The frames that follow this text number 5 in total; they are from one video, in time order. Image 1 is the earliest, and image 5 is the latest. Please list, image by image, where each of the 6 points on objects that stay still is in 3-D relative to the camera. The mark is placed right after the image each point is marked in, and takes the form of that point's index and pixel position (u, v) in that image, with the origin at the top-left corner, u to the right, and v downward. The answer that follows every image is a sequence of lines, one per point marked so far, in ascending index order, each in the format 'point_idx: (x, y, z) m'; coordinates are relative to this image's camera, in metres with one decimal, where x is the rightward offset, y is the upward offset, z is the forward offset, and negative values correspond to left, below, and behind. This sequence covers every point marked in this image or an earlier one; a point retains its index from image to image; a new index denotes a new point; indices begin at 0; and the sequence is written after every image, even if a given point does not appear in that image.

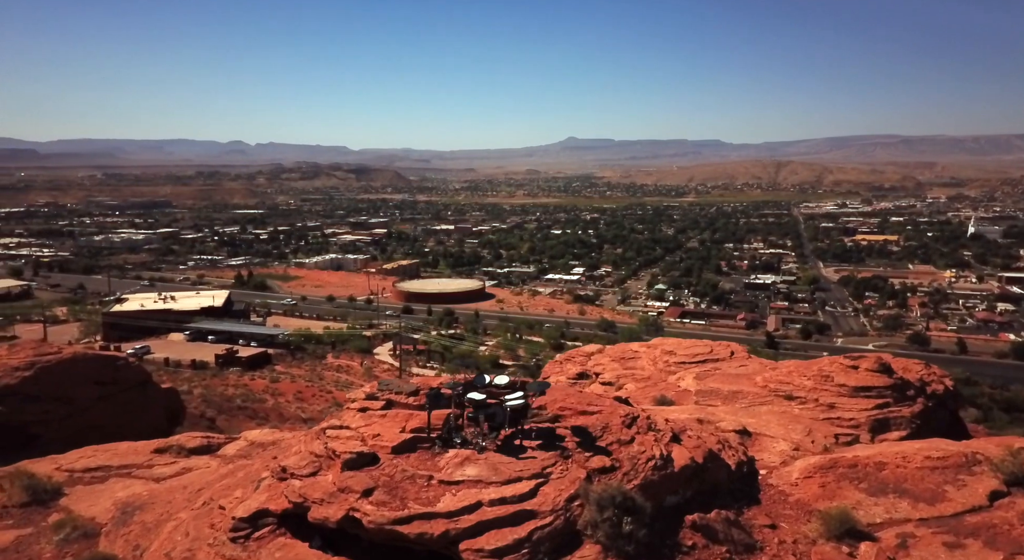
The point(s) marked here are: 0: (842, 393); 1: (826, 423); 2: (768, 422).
0: (+9.2, -3.1, +18.8) m
1: (+8.2, -3.6, +17.7) m
2: (+6.6, -3.6, +17.8) m
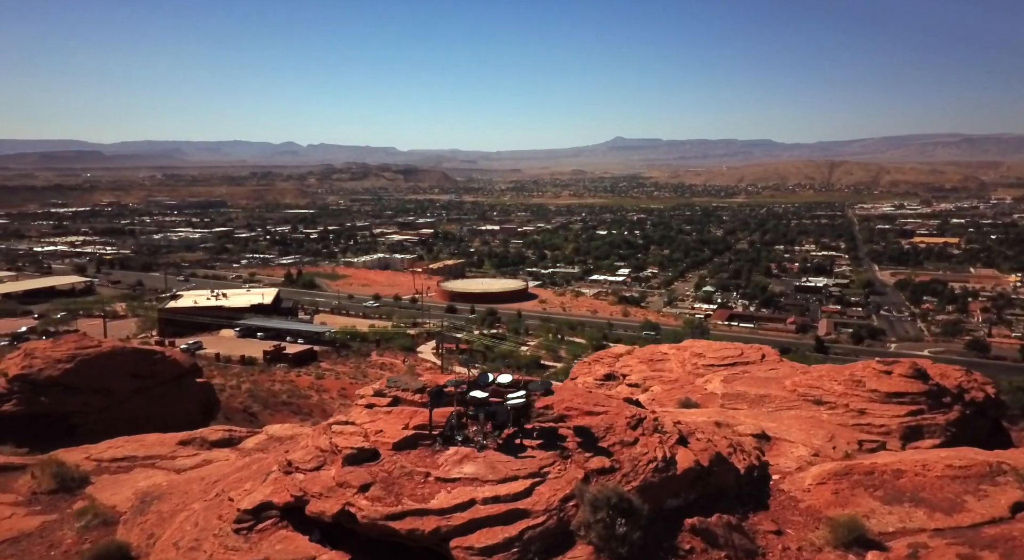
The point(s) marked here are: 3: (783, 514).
0: (+9.6, -3.1, +18.3) m
1: (+8.6, -3.7, +17.3) m
2: (+7.0, -3.7, +17.4) m
3: (+4.3, -3.7, +10.9) m
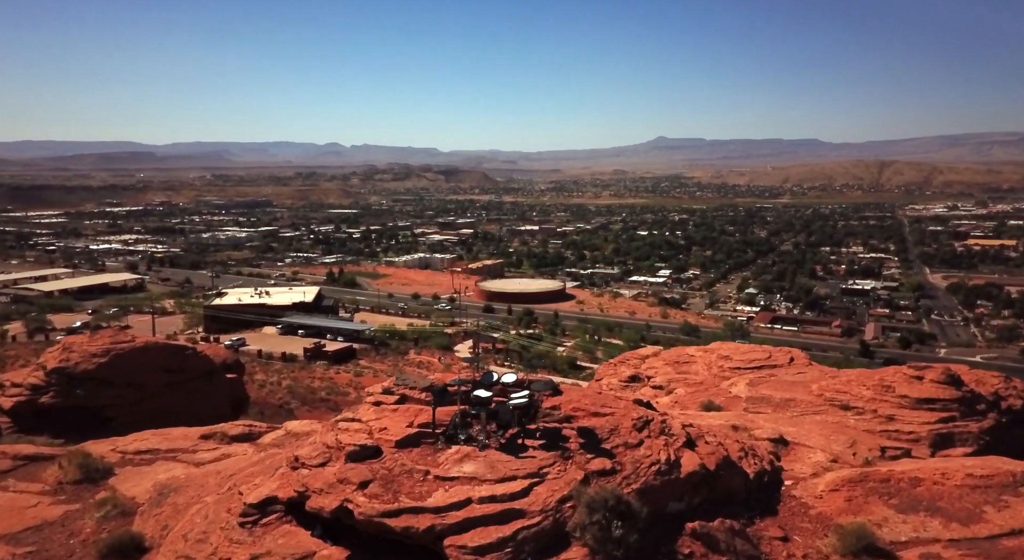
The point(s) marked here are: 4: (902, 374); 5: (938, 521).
0: (+10.0, -3.2, +17.8) m
1: (+8.9, -3.8, +16.9) m
2: (+7.3, -3.7, +17.1) m
3: (+4.3, -3.7, +10.7) m
4: (+10.7, -2.6, +19.0) m
5: (+6.7, -3.8, +10.9) m
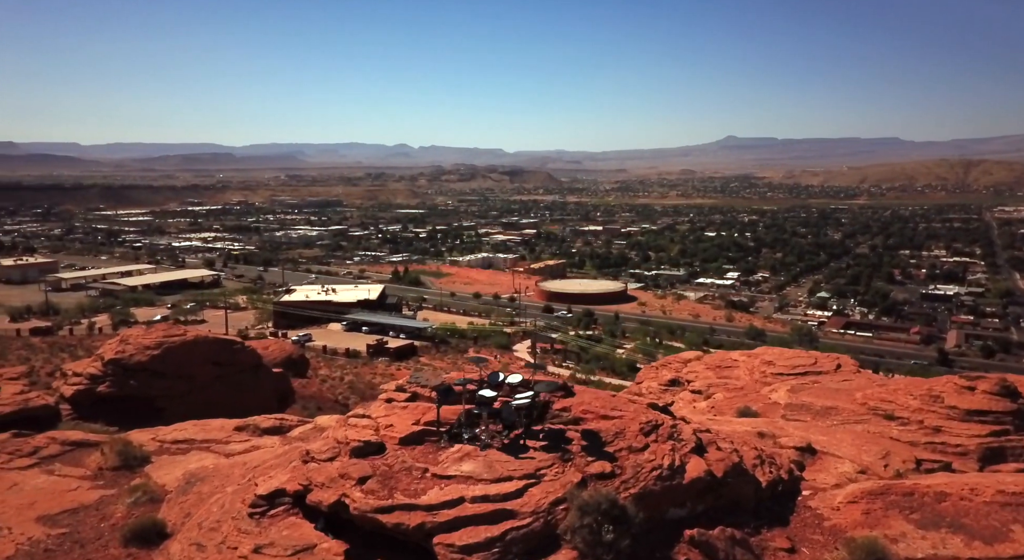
0: (+10.6, -3.3, +17.1) m
1: (+9.4, -3.9, +16.2) m
2: (+7.8, -3.8, +16.6) m
3: (+4.4, -3.8, +10.4) m
4: (+11.3, -2.7, +18.2) m
5: (+6.7, -3.9, +10.4) m
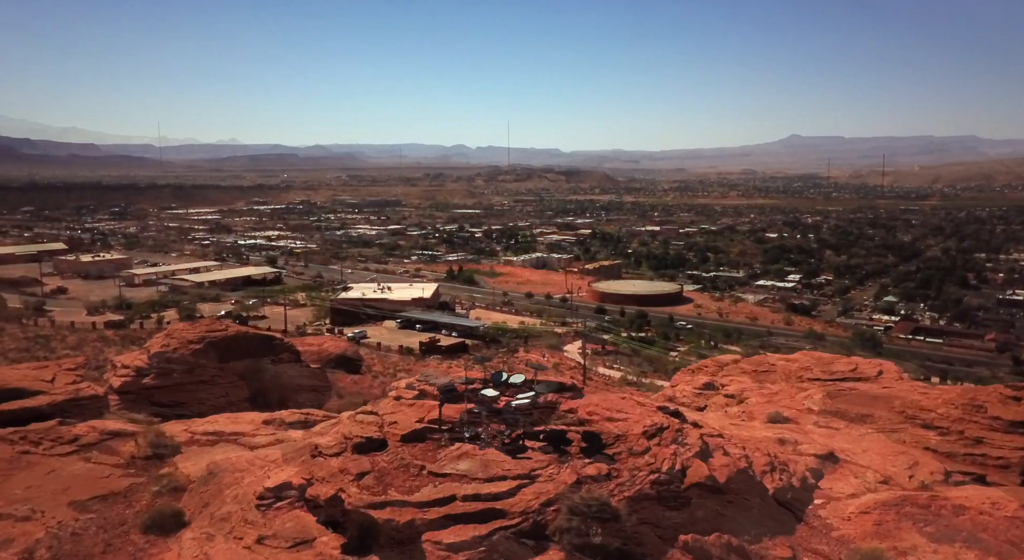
0: (+10.9, -3.5, +16.5) m
1: (+9.7, -4.0, +15.7) m
2: (+8.2, -3.9, +16.1) m
3: (+4.3, -3.8, +10.2) m
4: (+11.8, -2.8, +17.6) m
5: (+6.7, -4.0, +10.0) m
